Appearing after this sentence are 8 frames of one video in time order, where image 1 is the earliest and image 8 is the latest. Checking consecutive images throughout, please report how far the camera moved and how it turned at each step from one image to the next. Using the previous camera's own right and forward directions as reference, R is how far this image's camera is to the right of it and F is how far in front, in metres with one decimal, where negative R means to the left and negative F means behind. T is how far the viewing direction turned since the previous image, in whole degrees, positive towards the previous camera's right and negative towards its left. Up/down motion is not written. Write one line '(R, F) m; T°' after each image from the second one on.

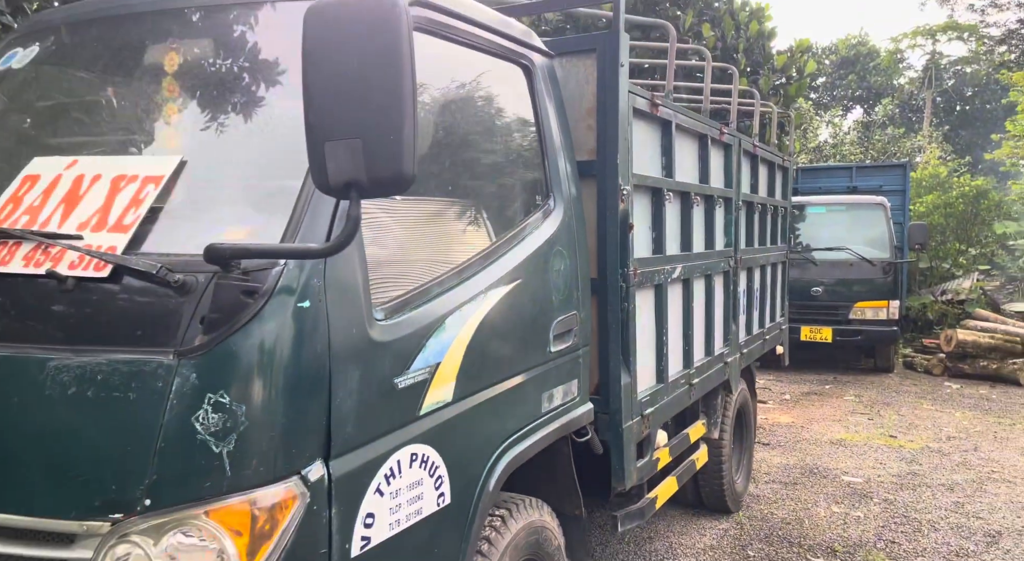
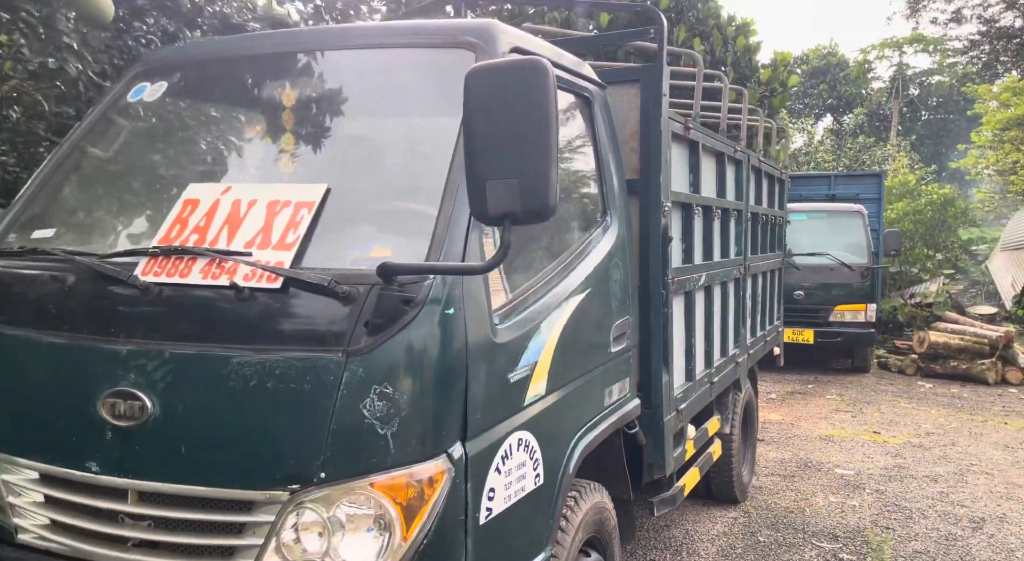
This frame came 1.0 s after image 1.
(-0.4, -0.3) m; +2°
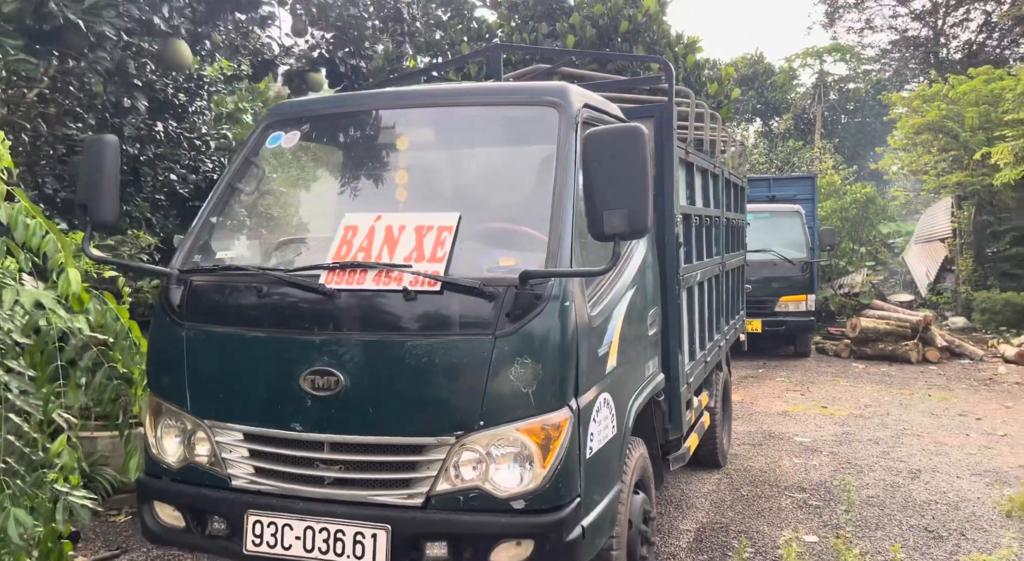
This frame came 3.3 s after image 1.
(-0.6, -0.8) m; +5°
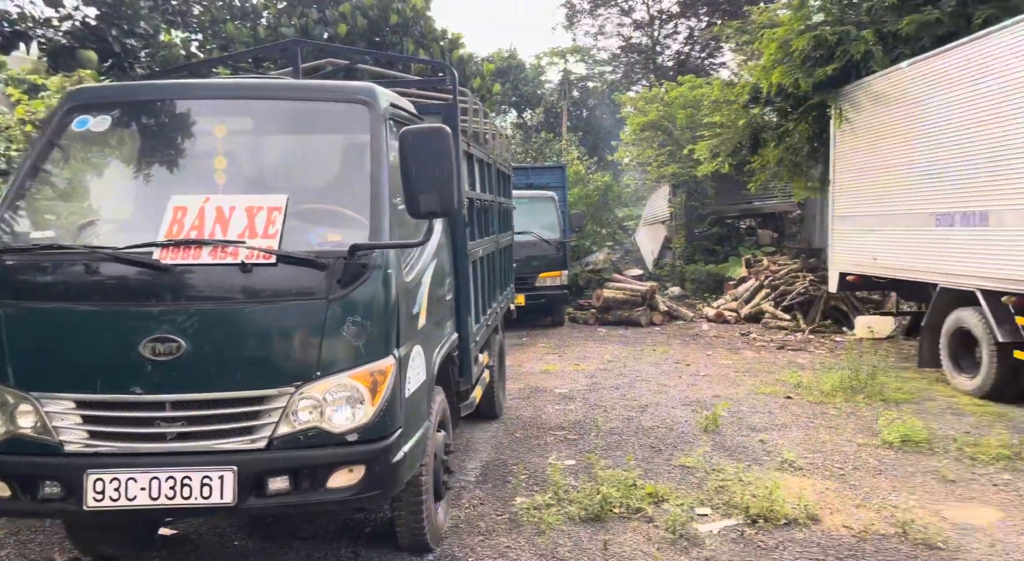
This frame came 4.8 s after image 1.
(-0.3, -0.6) m; +17°
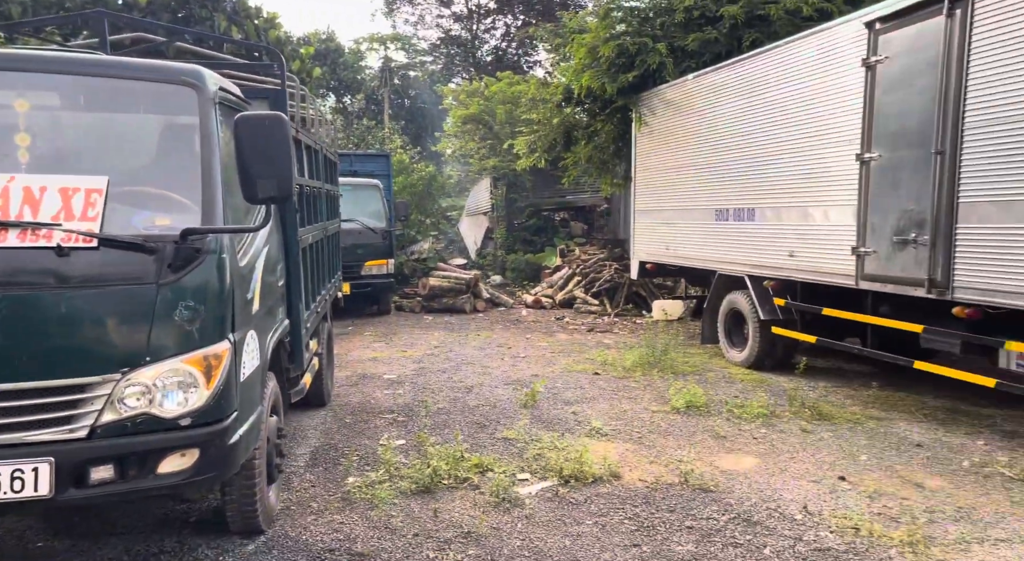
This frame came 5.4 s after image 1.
(-0.1, -0.3) m; +12°
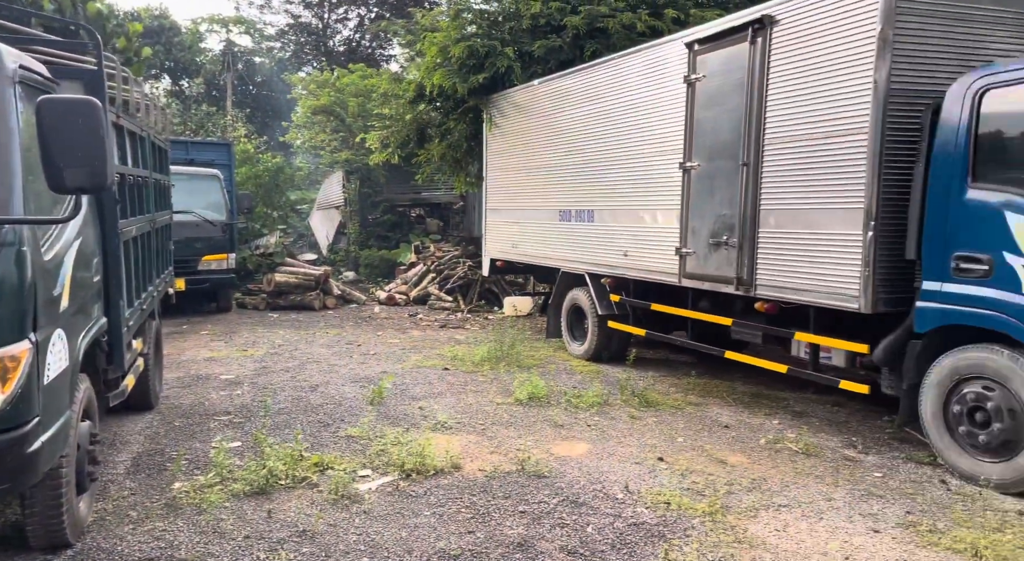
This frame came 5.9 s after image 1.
(0.0, -0.1) m; +10°
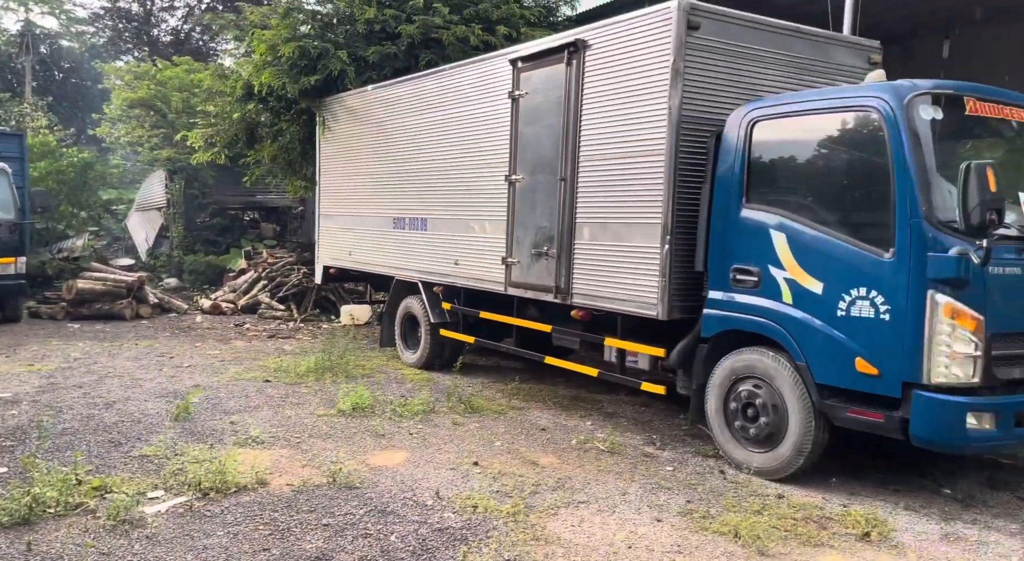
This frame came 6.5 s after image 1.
(+0.1, 0.0) m; +10°
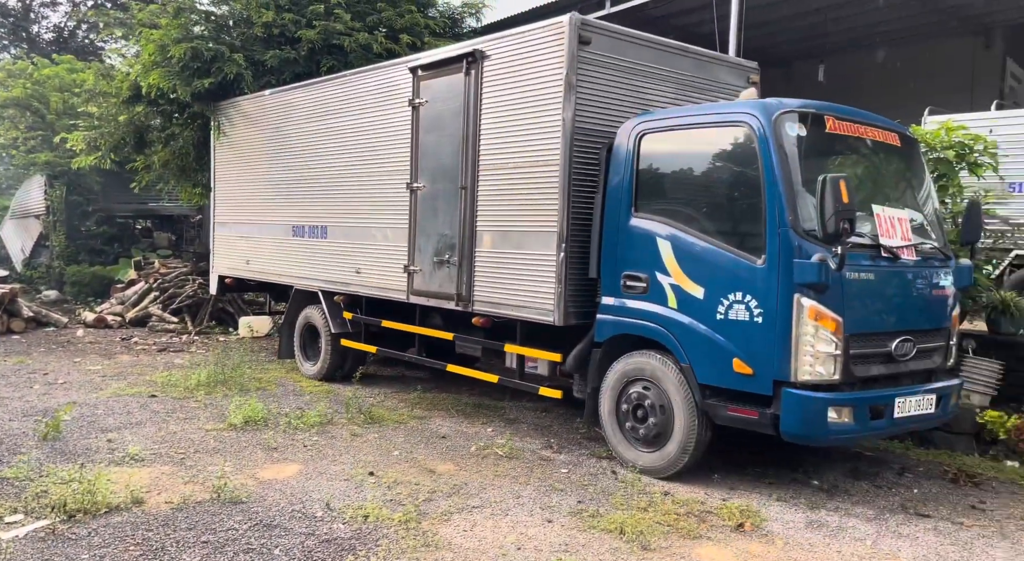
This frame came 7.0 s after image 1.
(0.0, 0.0) m; +6°
